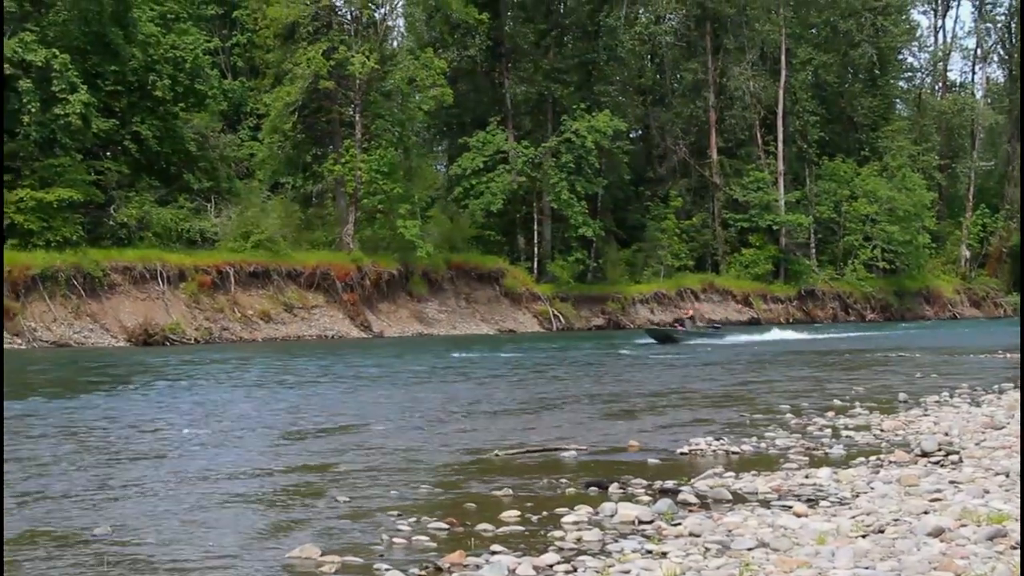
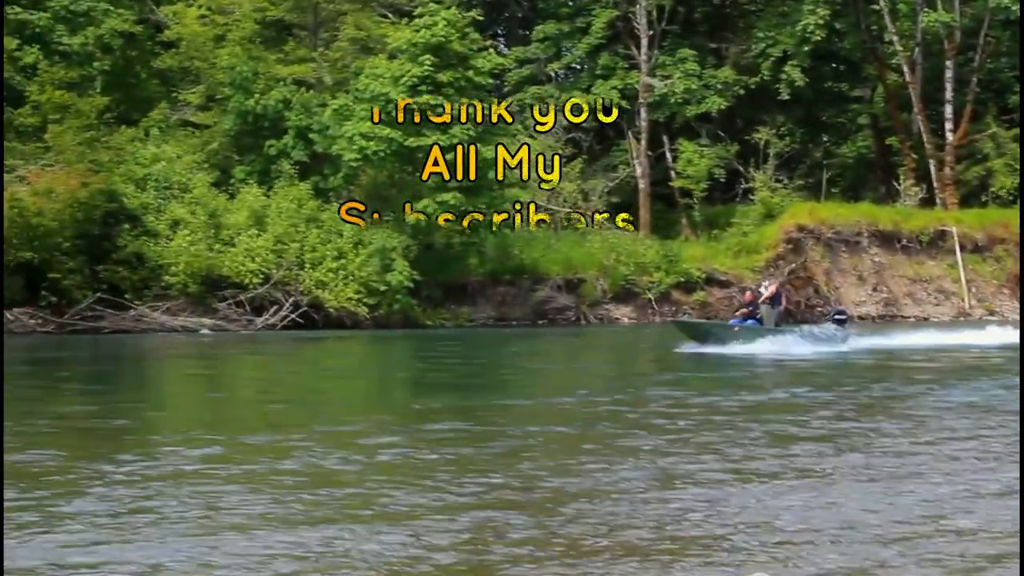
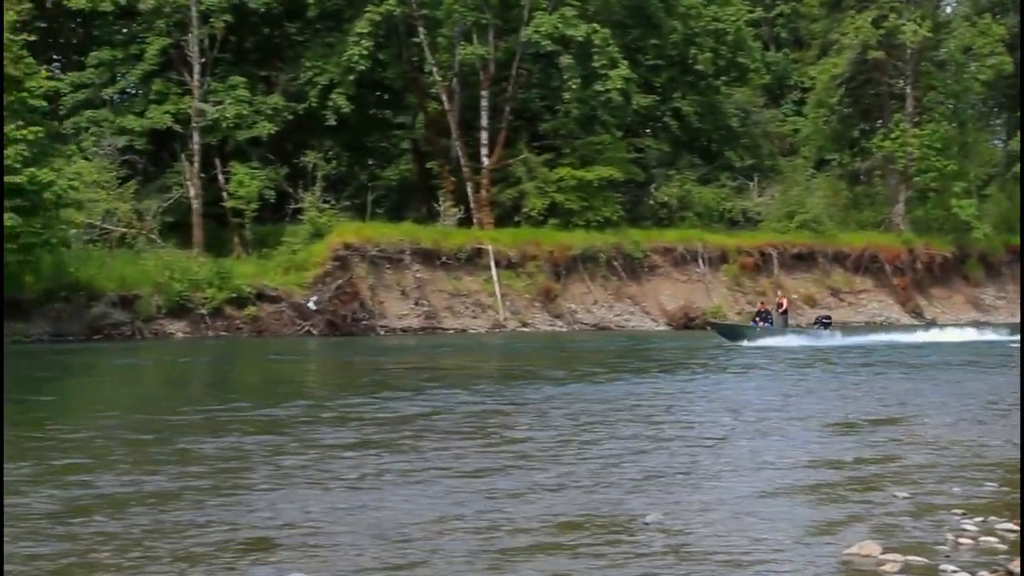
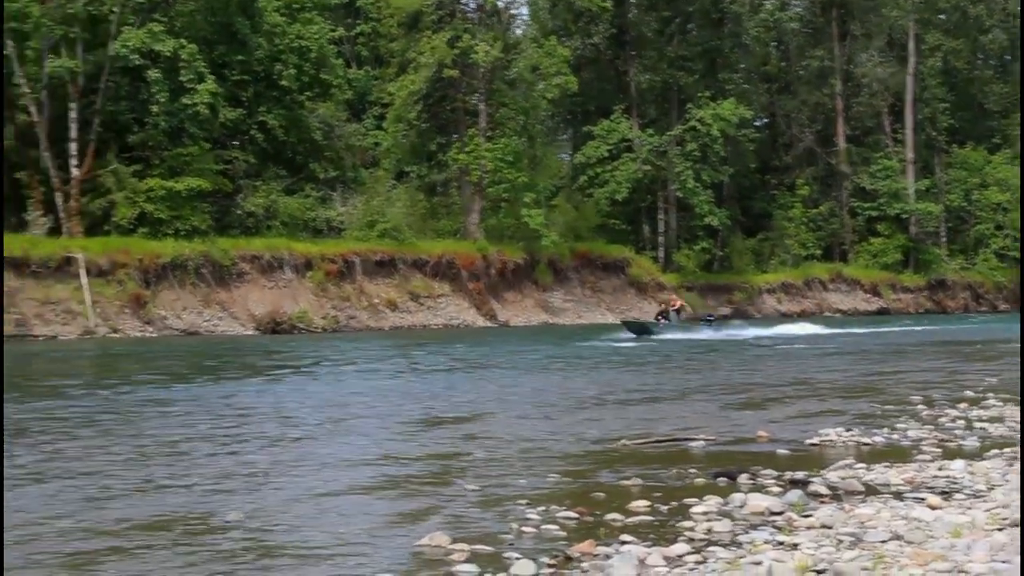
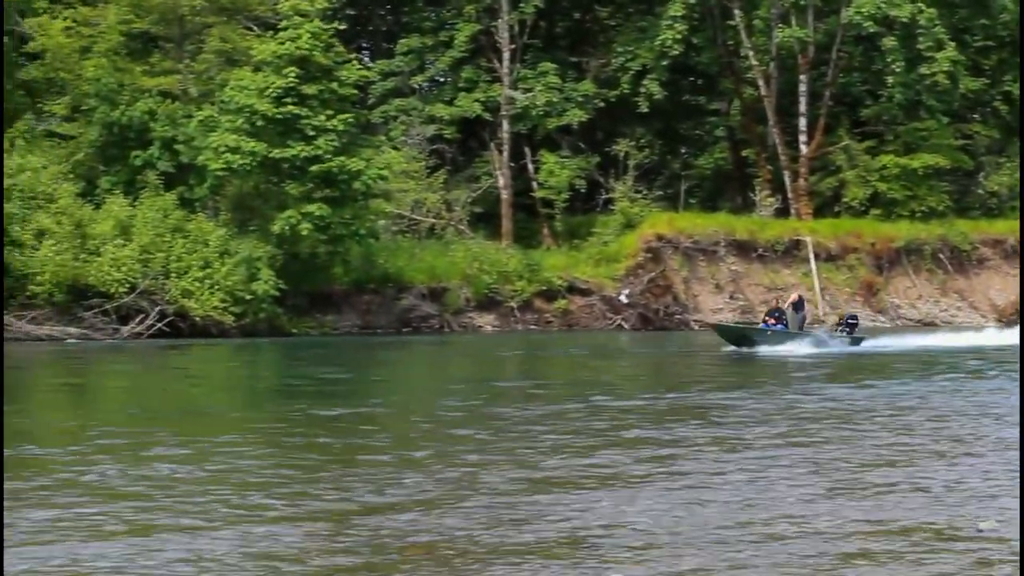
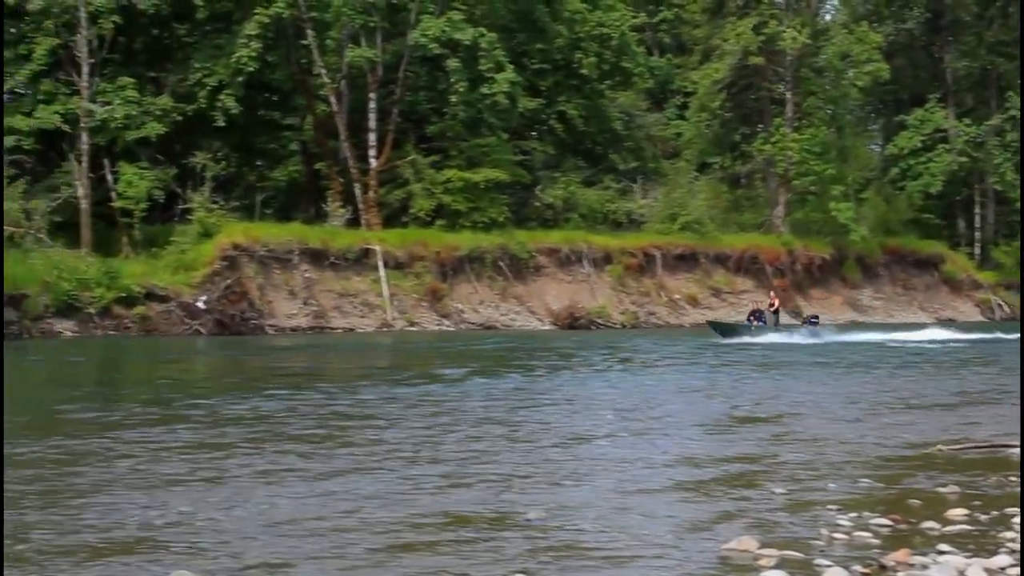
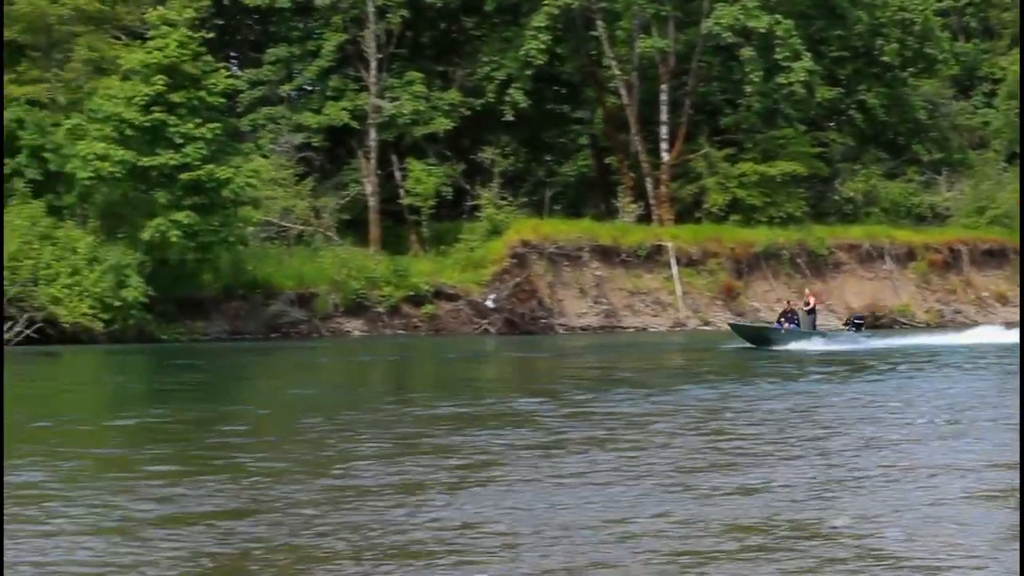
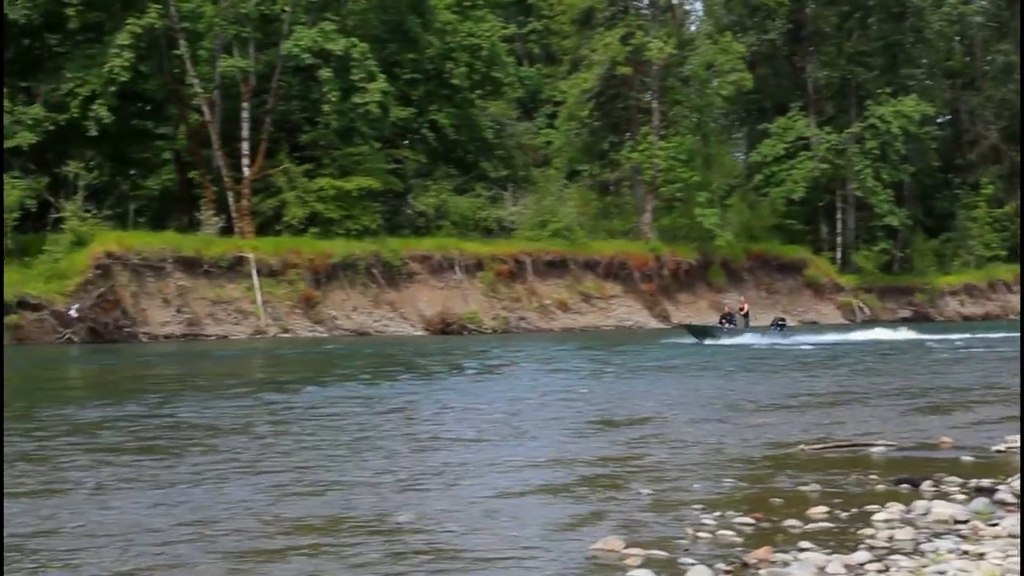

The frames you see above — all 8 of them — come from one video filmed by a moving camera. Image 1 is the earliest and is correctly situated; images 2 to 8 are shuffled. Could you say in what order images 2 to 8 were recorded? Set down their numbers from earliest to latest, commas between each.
4, 8, 6, 3, 7, 5, 2
